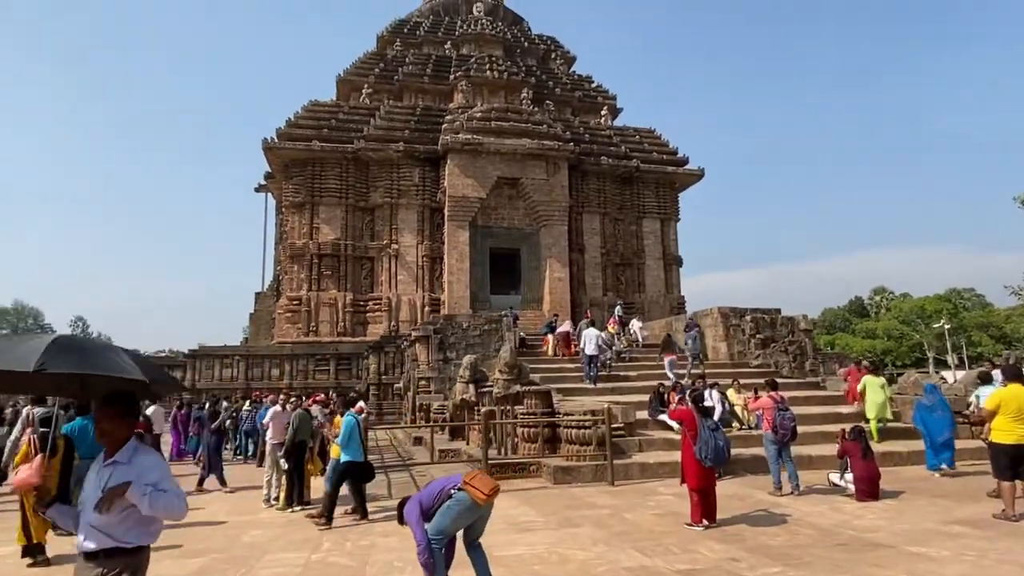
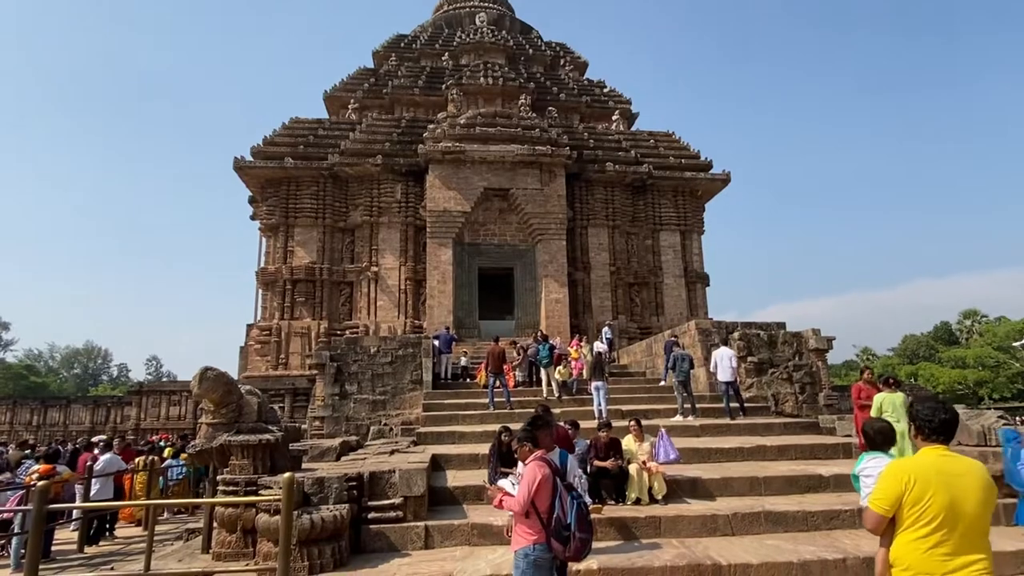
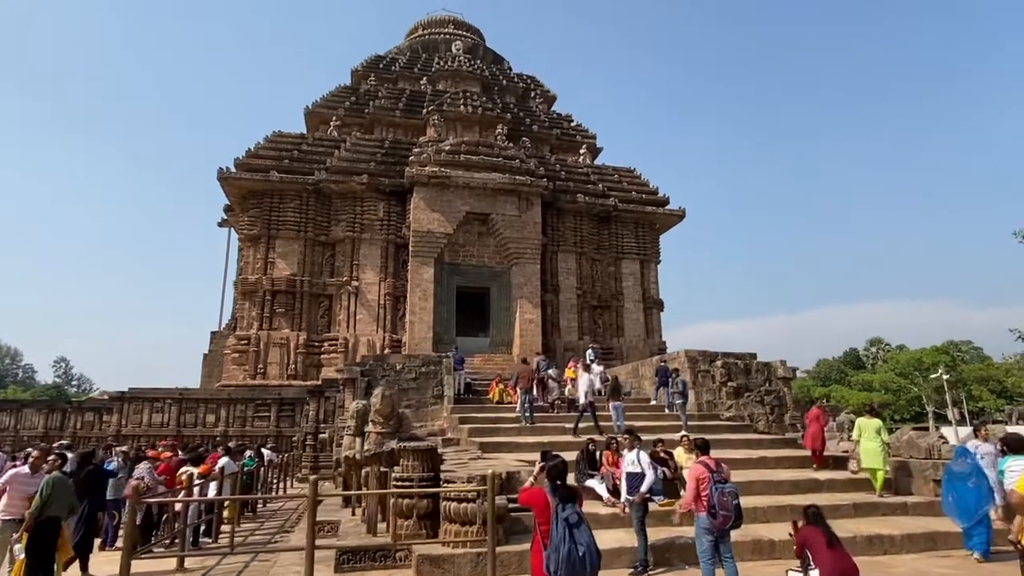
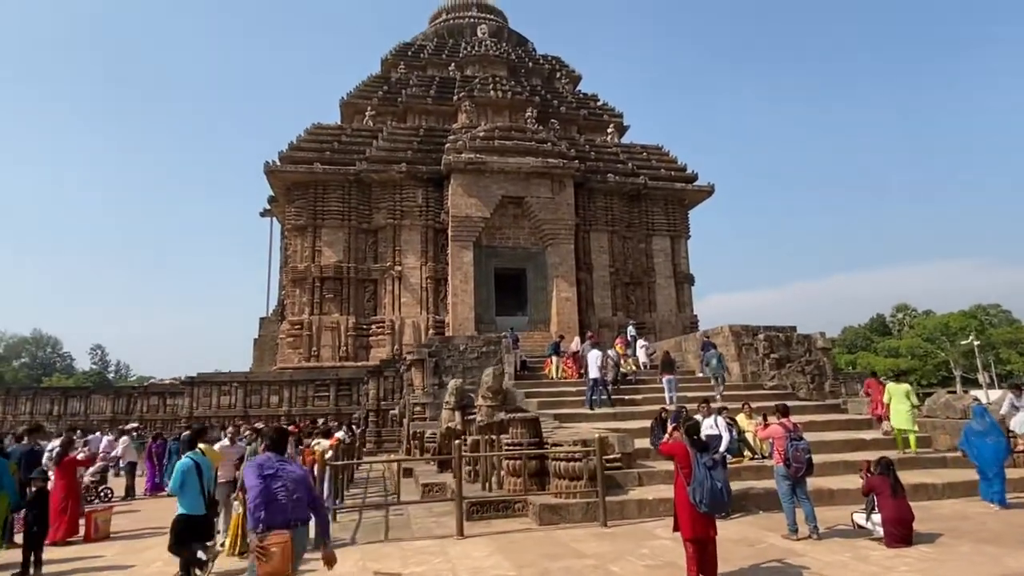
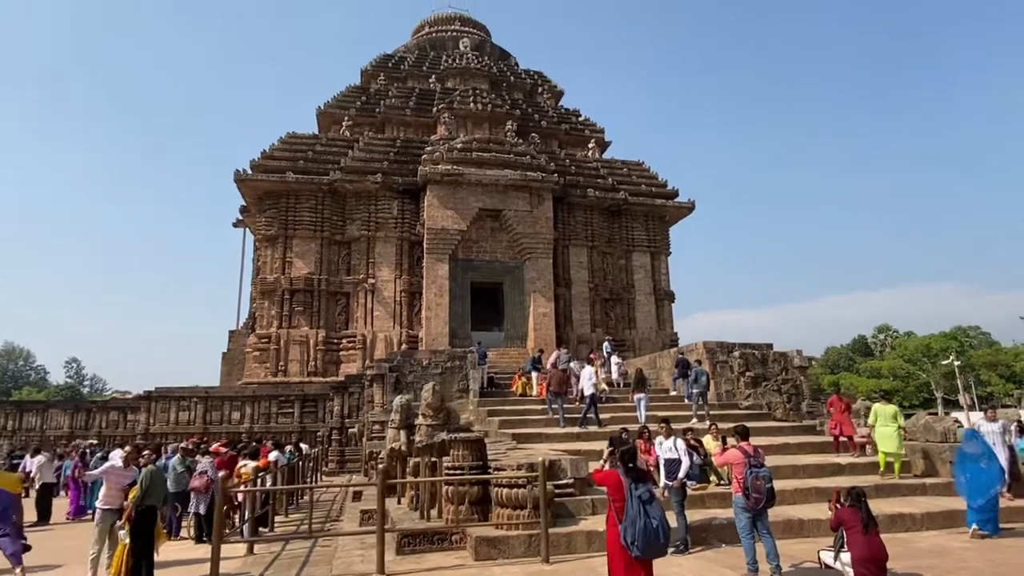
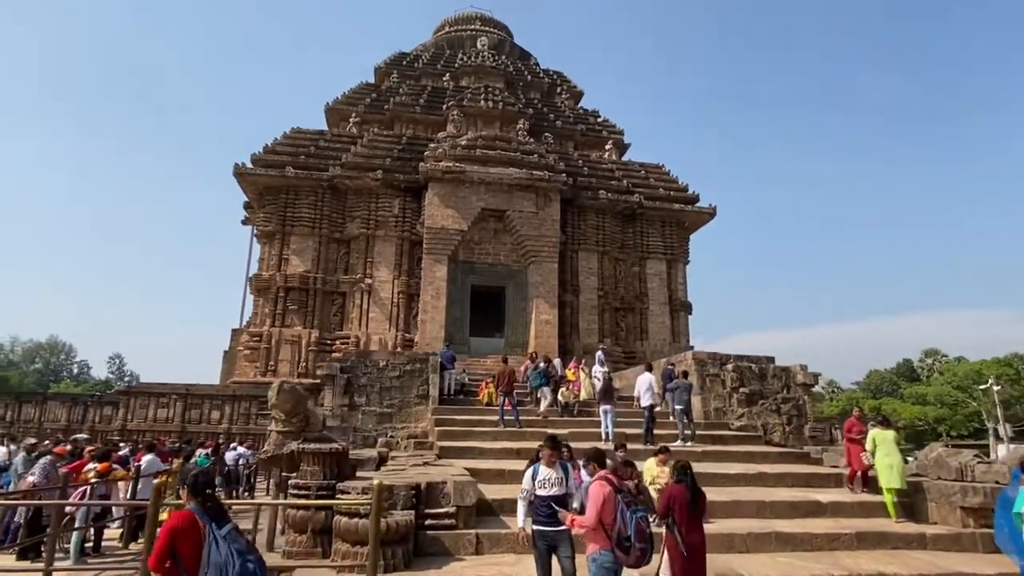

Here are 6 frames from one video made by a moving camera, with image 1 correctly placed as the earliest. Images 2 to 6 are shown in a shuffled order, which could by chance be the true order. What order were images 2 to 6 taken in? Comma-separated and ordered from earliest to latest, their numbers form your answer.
4, 5, 3, 6, 2
